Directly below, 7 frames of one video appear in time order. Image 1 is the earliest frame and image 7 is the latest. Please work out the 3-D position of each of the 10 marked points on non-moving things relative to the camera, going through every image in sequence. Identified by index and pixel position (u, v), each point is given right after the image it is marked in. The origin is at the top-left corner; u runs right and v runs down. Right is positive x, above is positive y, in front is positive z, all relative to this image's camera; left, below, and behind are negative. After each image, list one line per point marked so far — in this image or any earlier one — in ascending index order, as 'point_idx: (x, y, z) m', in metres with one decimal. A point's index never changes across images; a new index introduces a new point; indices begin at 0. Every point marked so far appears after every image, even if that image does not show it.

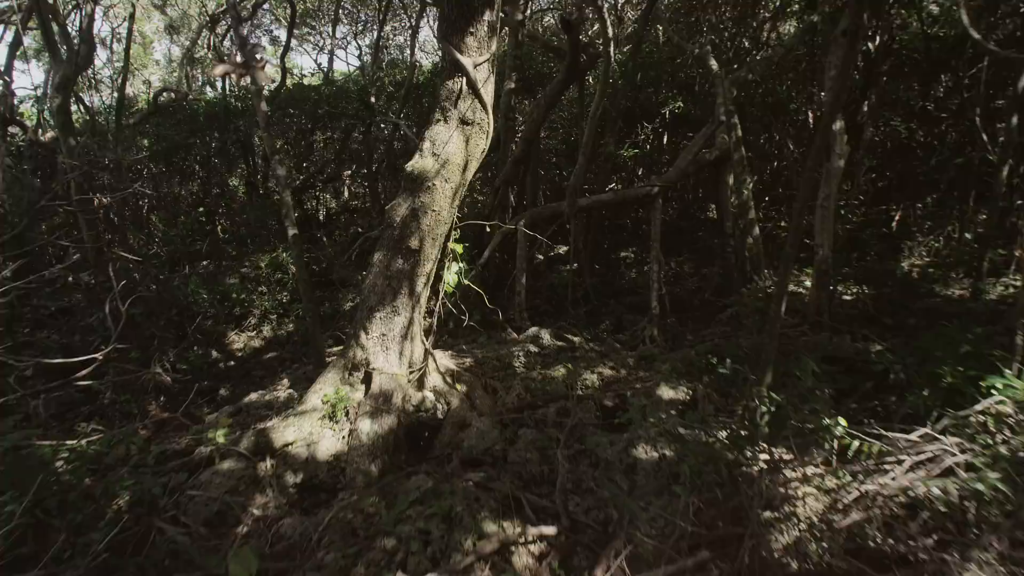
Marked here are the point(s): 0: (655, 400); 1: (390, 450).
0: (+0.7, -0.6, +3.1) m
1: (-0.6, -0.8, +2.9) m
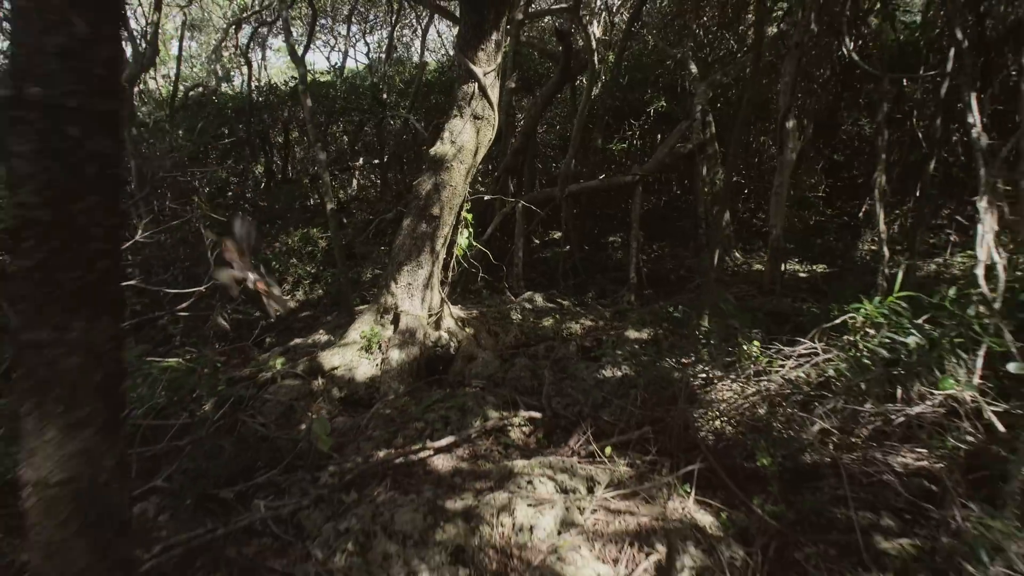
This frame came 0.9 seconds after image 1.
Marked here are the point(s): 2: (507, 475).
0: (+0.7, -0.3, +3.9) m
1: (-0.6, -0.5, +3.7) m
2: (0.0, -0.8, +2.5) m
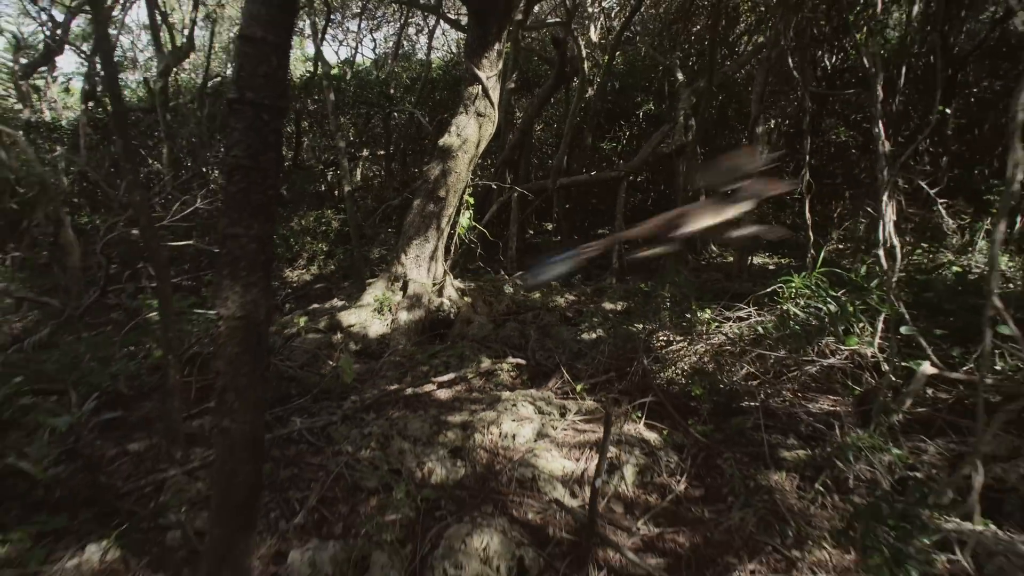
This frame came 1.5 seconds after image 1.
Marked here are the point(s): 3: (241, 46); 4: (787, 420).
0: (+0.7, -0.2, +4.5) m
1: (-0.7, -0.3, +4.3) m
2: (-0.1, -0.6, +3.1) m
3: (-0.6, +0.6, +1.4) m
4: (+1.4, -0.7, +3.1) m
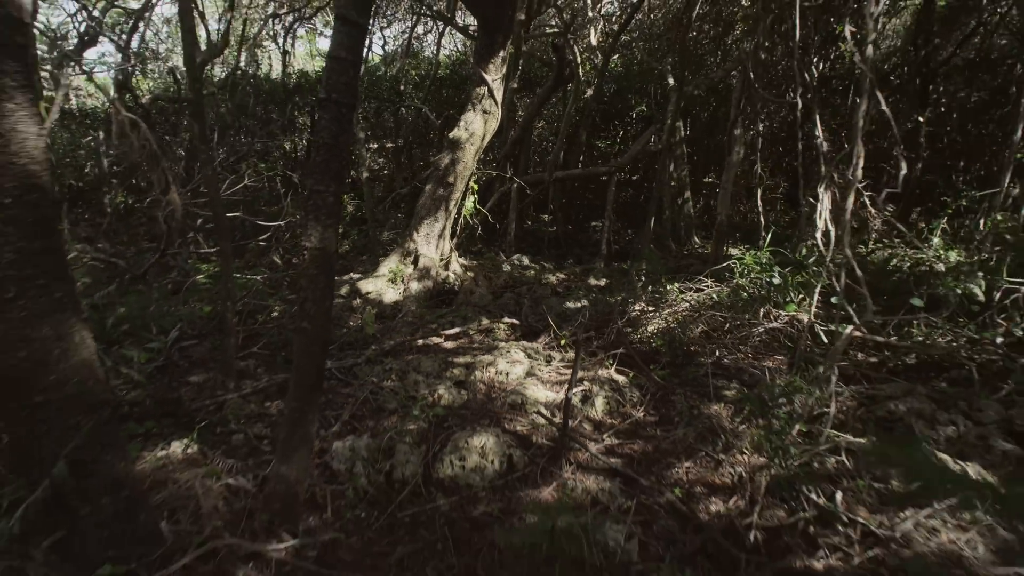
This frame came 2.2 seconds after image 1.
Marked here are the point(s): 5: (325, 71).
0: (+0.6, 0.0, +5.2) m
1: (-0.7, -0.1, +5.0) m
2: (-0.1, -0.4, +3.8) m
3: (-0.6, +0.8, +2.1) m
4: (+1.4, -0.5, +3.8) m
5: (-0.6, +0.7, +2.1) m
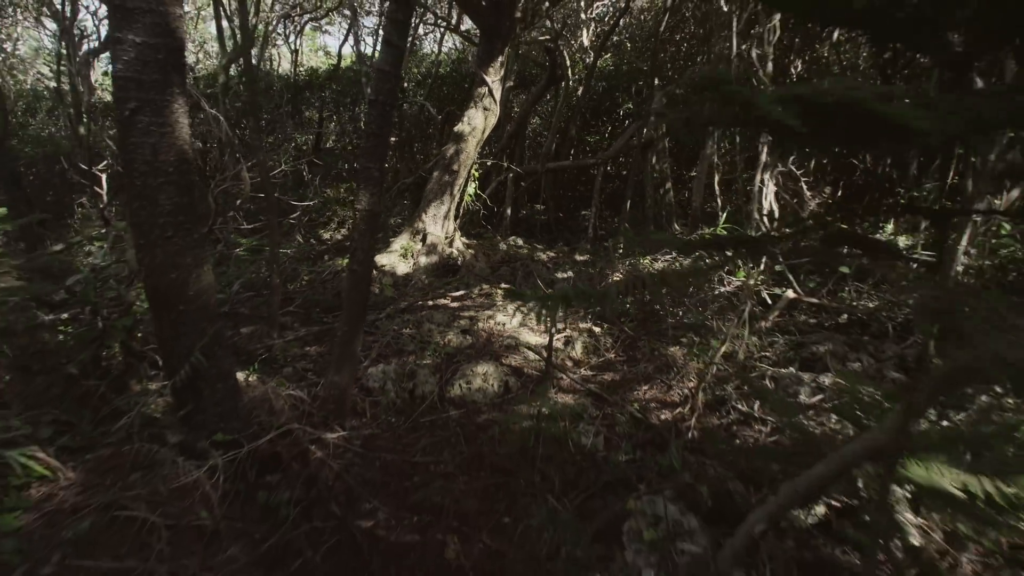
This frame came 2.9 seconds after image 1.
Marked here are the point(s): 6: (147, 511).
0: (+0.6, +0.3, +6.0) m
1: (-0.7, +0.2, +5.8) m
2: (-0.1, -0.1, +4.6) m
3: (-0.6, +1.0, +2.8) m
4: (+1.3, -0.3, +4.6) m
5: (-0.6, +1.0, +2.8) m
6: (-1.5, -0.9, +2.5) m
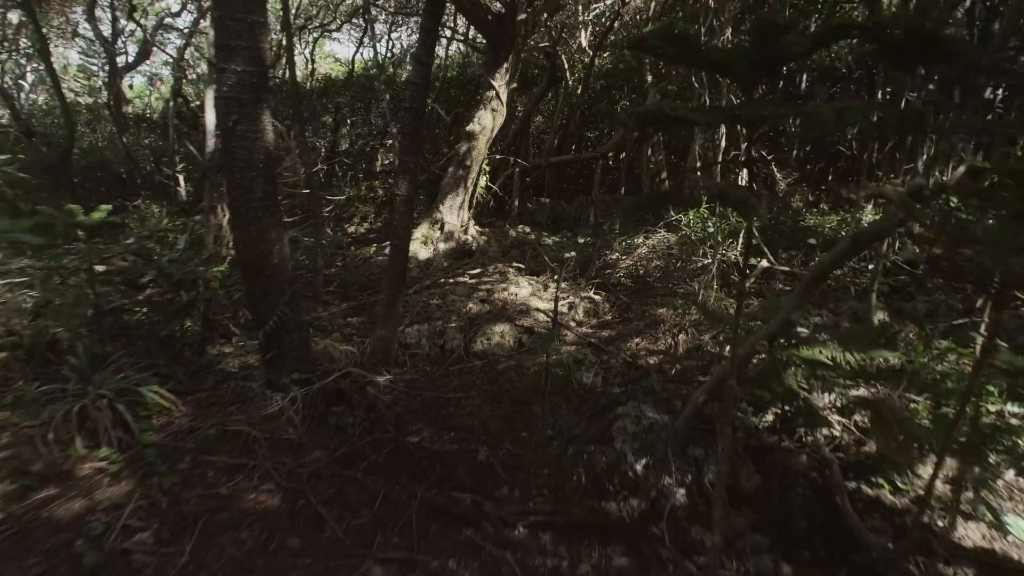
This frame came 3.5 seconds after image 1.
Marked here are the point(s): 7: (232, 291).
0: (+0.7, +0.5, +6.7) m
1: (-0.6, +0.4, +6.5) m
2: (-0.1, +0.1, +5.3) m
3: (-0.6, +1.2, +3.5) m
4: (+1.4, 0.0, +5.3) m
5: (-0.6, +1.1, +3.6) m
6: (-1.4, -0.7, +3.2) m
7: (-2.1, 0.0, +4.7) m
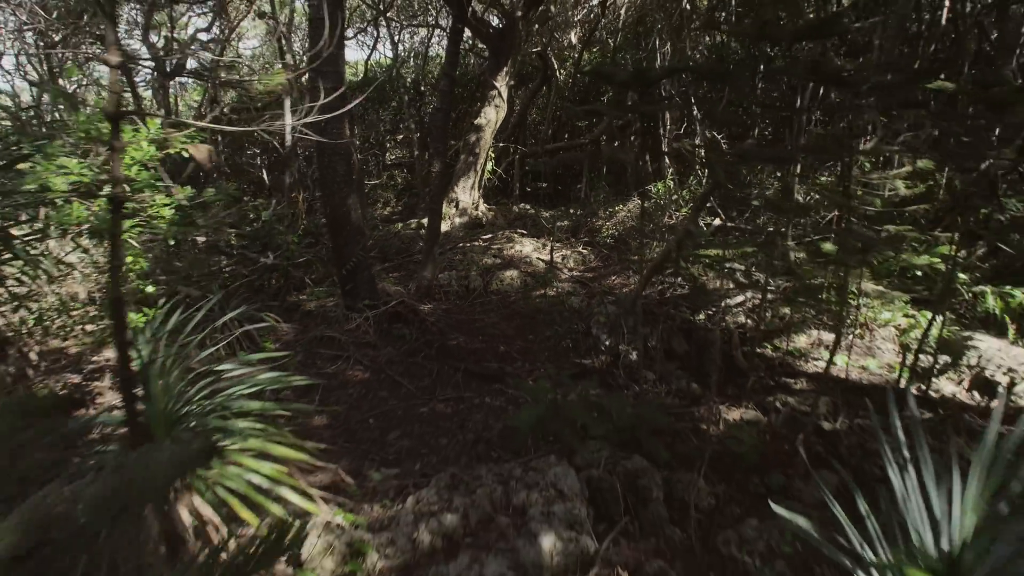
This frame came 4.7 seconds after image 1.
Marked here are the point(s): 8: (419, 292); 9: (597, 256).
0: (+0.7, +1.0, +8.0) m
1: (-0.6, +0.8, +7.9) m
2: (0.0, +0.5, +6.7) m
3: (-0.6, +1.6, +4.9) m
4: (+1.5, +0.5, +6.6) m
5: (-0.6, +1.5, +4.9) m
6: (-1.3, -0.4, +4.6) m
7: (-2.1, +0.3, +6.0) m
8: (-0.8, 0.0, +5.2) m
9: (+0.9, +0.3, +6.4) m
